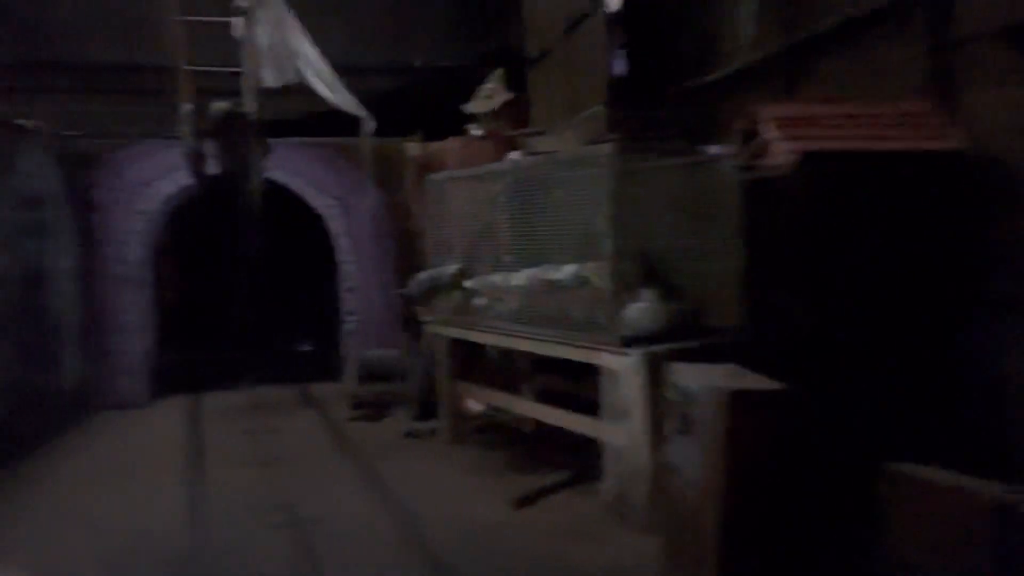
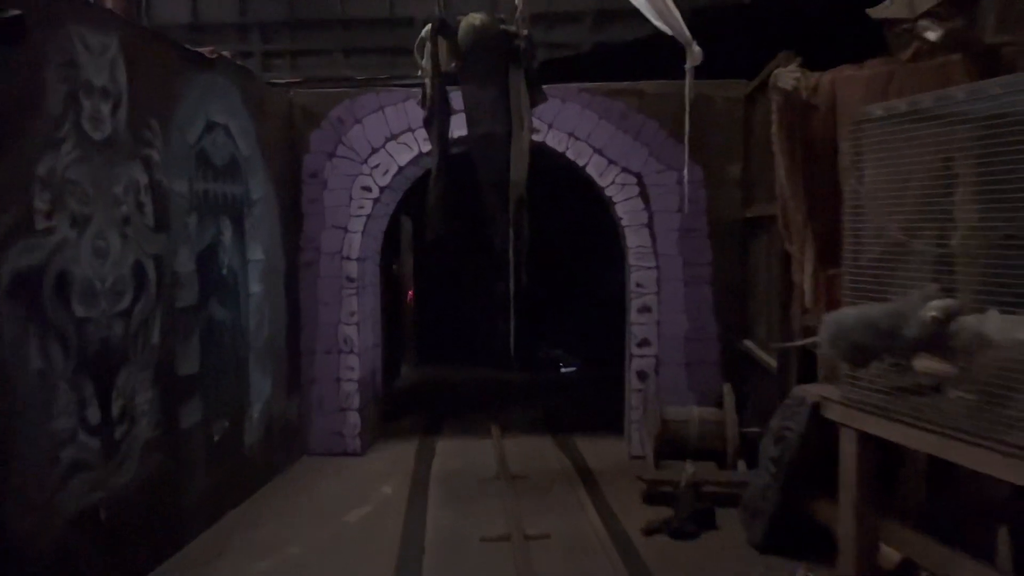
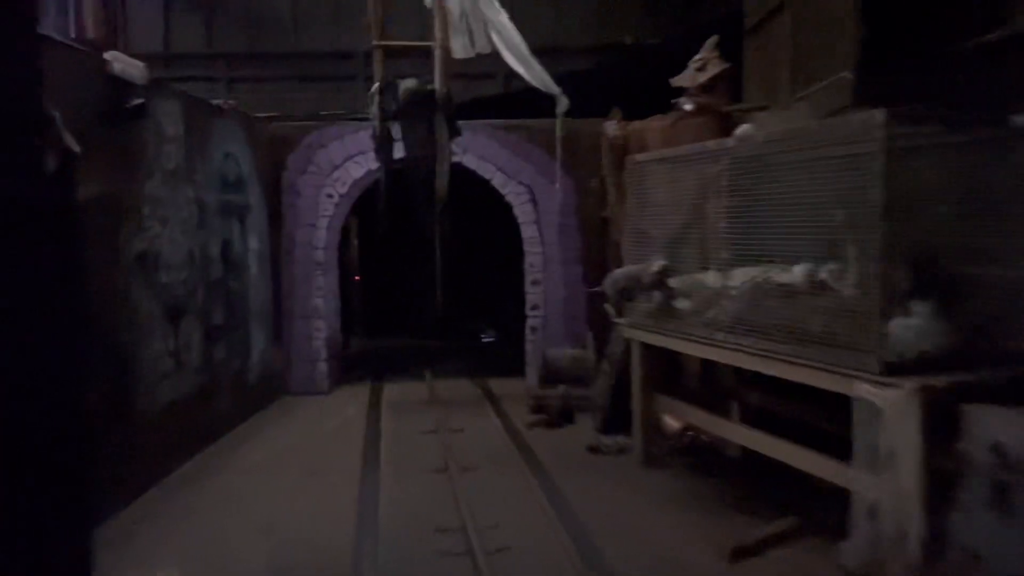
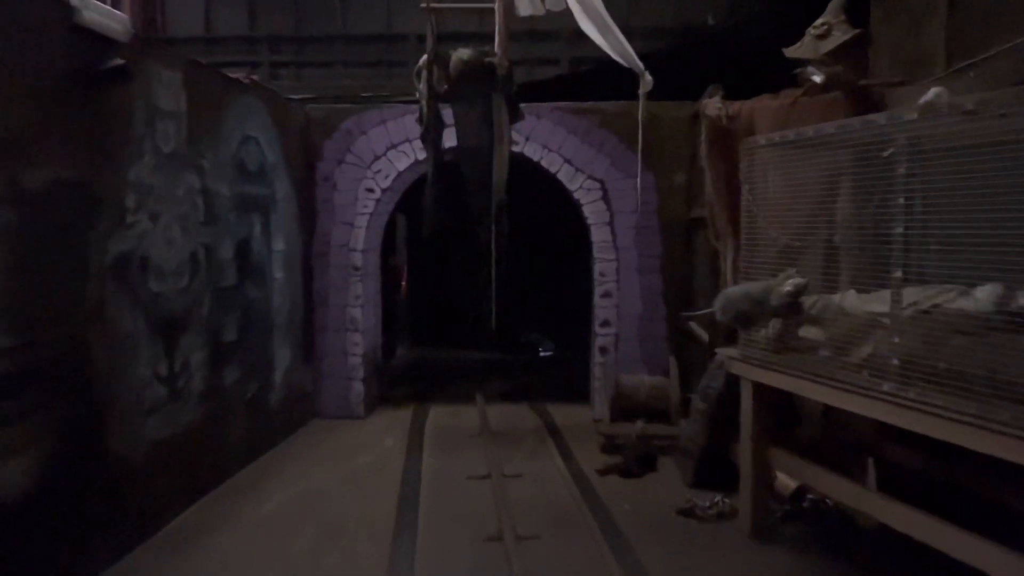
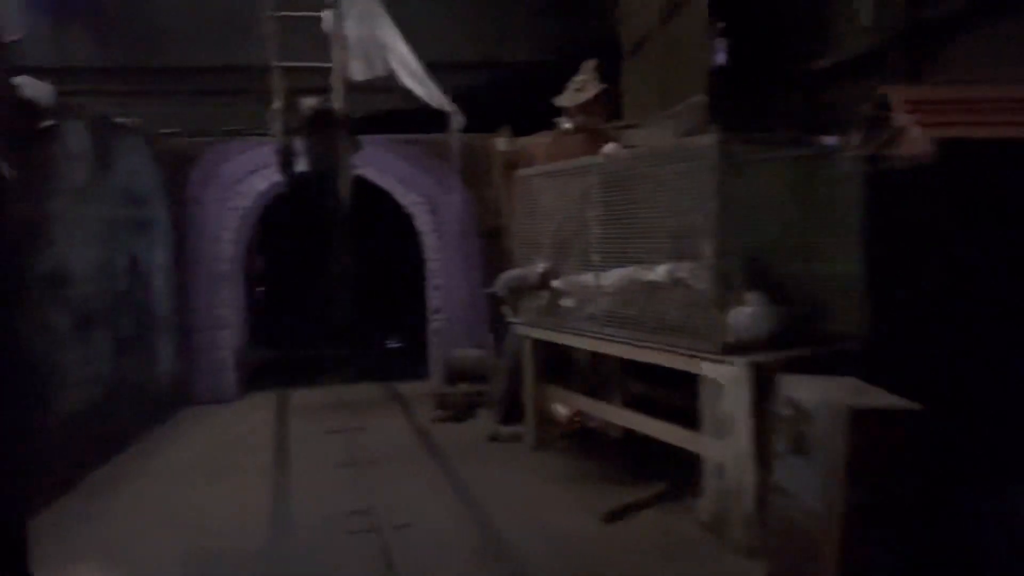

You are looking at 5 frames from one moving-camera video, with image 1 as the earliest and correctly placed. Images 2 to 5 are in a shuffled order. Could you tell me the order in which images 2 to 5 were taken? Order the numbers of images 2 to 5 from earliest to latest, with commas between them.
5, 3, 4, 2
